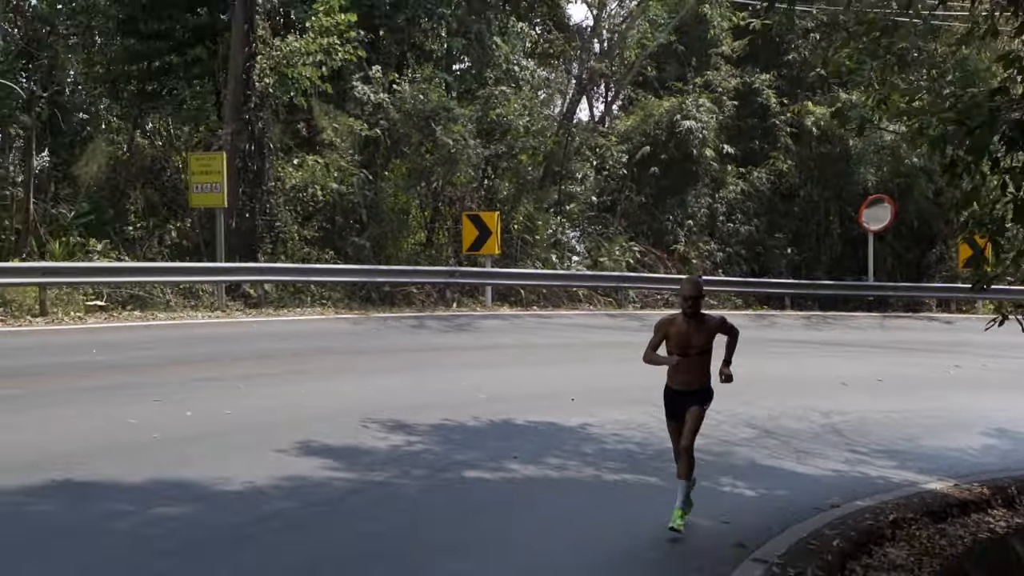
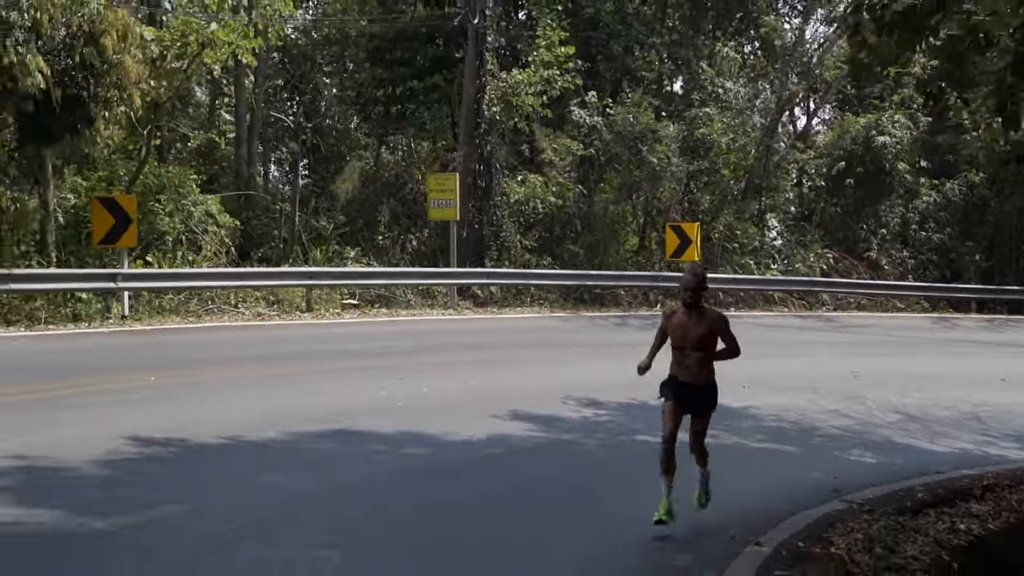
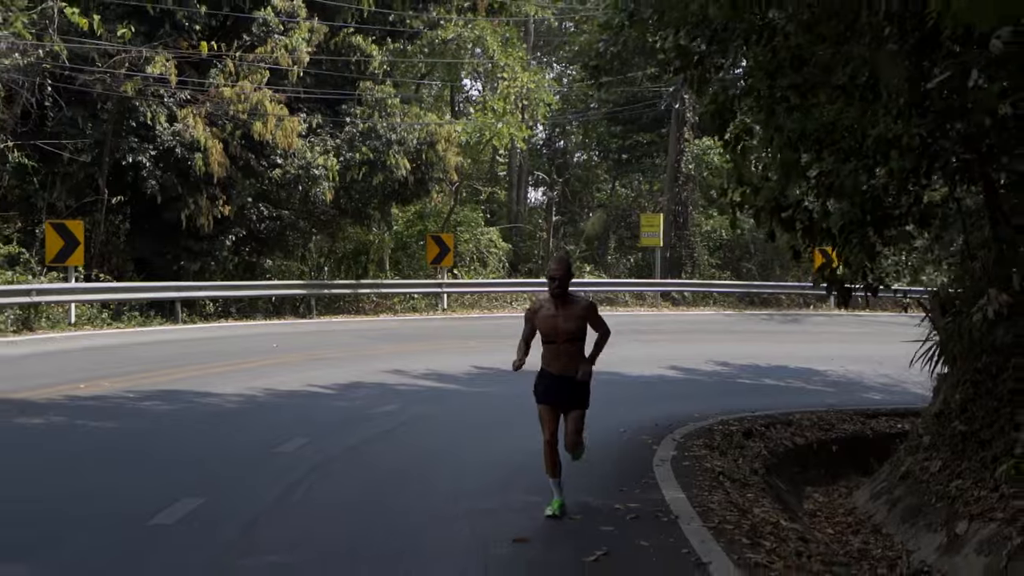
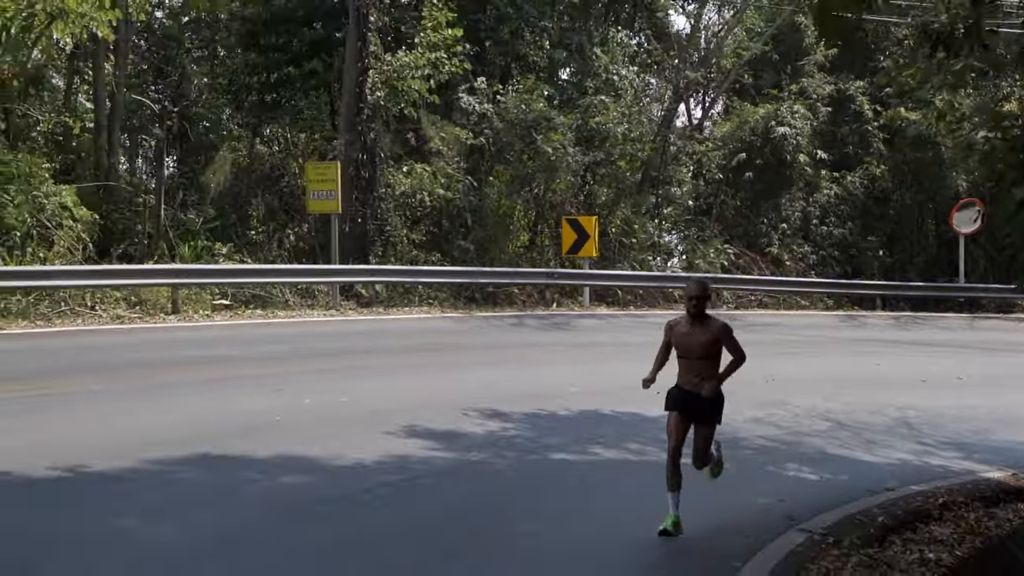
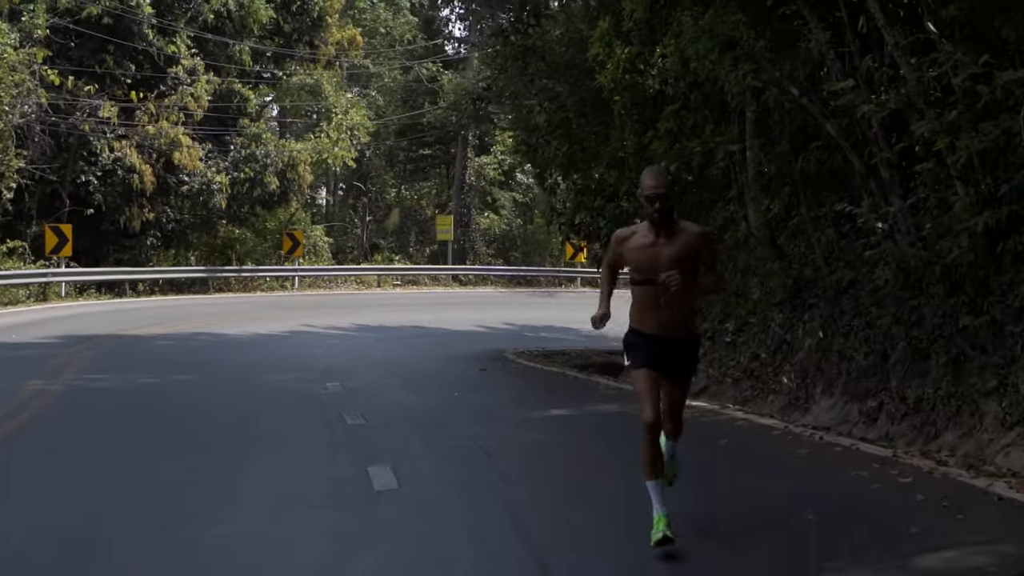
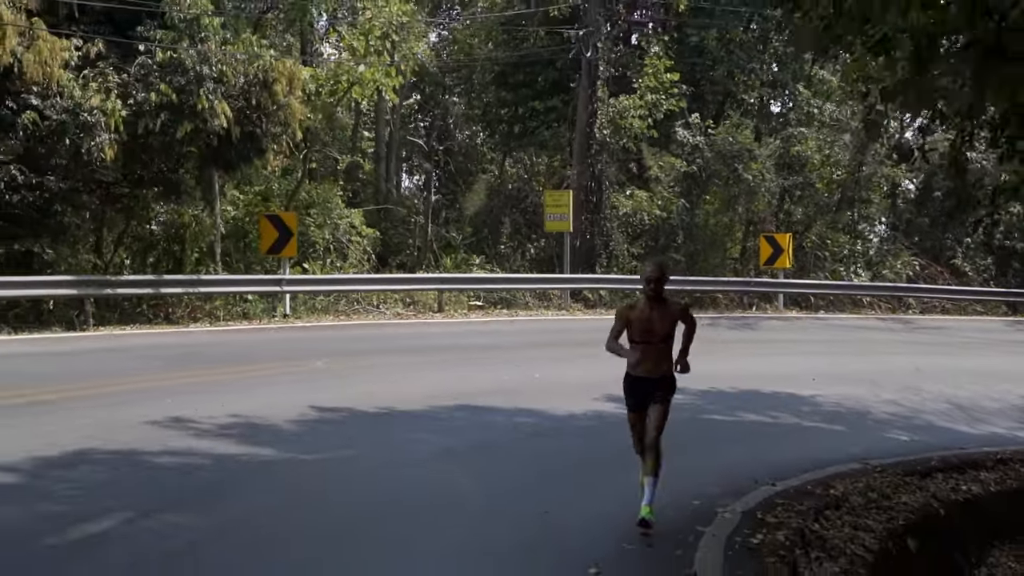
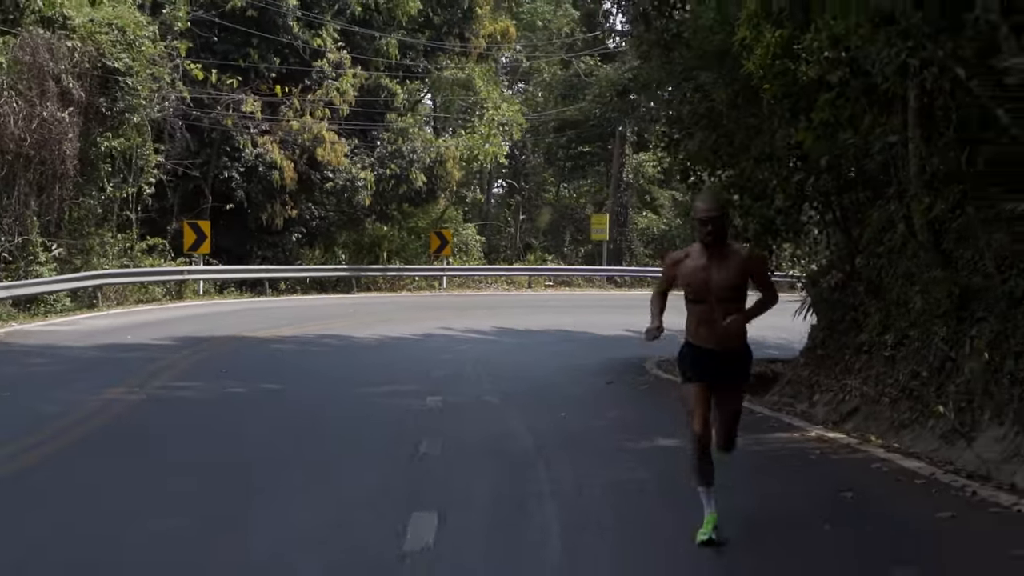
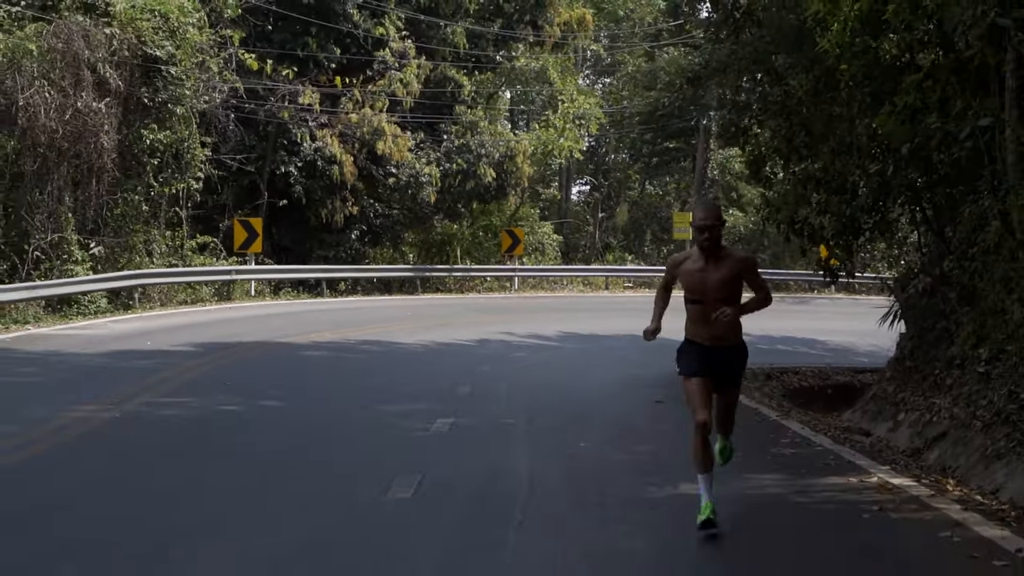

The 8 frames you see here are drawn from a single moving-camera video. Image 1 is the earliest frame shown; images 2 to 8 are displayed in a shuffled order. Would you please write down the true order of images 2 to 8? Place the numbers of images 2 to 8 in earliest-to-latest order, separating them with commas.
4, 2, 6, 3, 8, 7, 5
